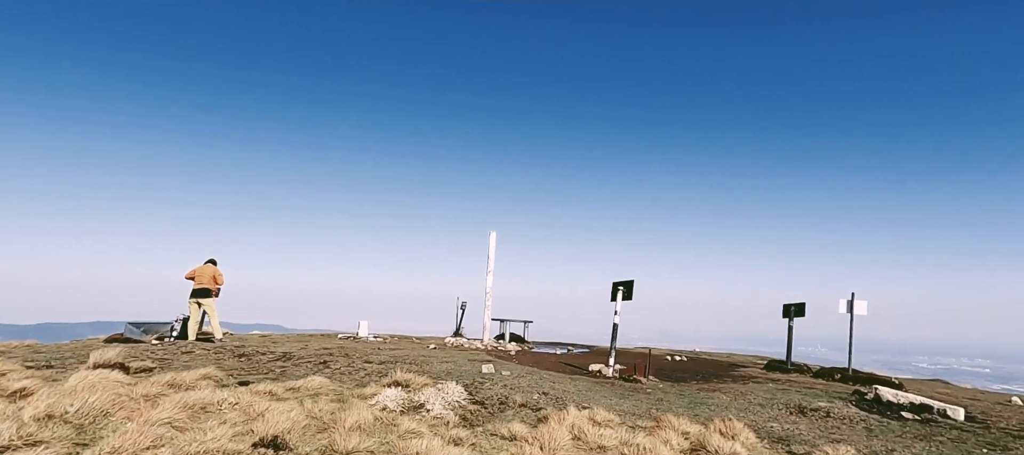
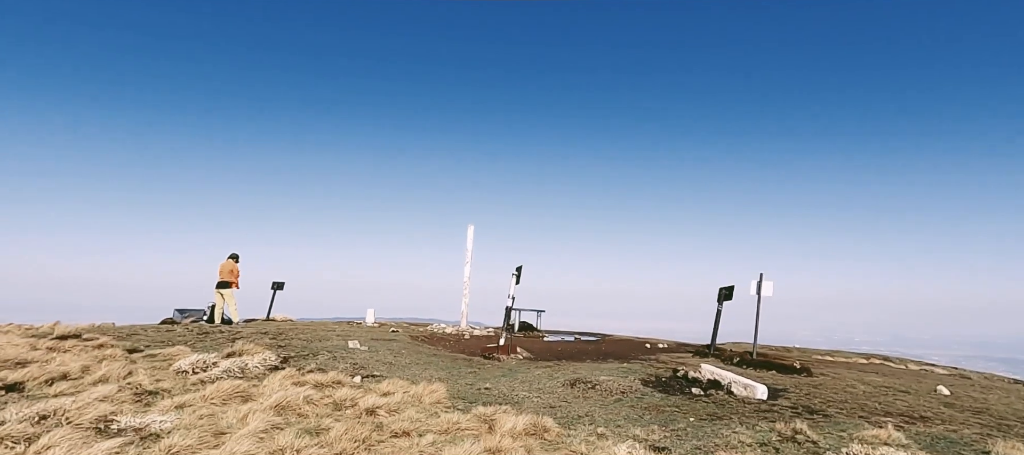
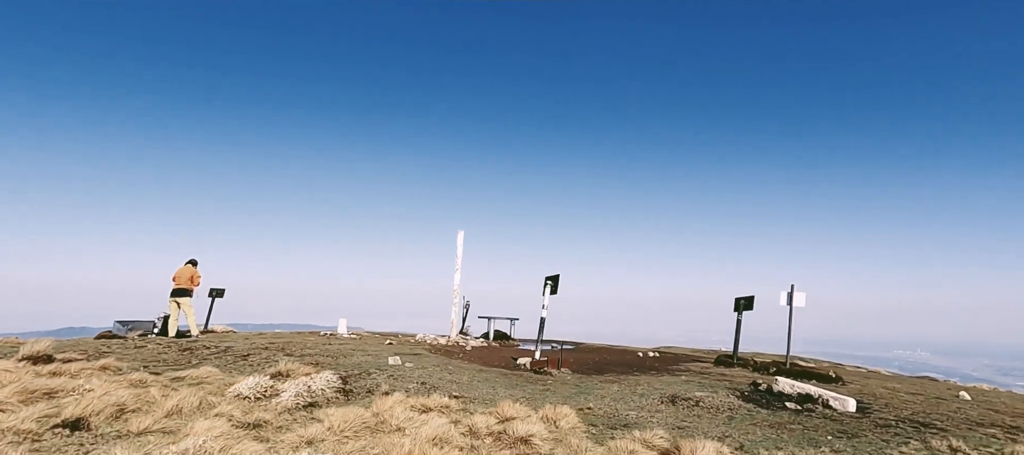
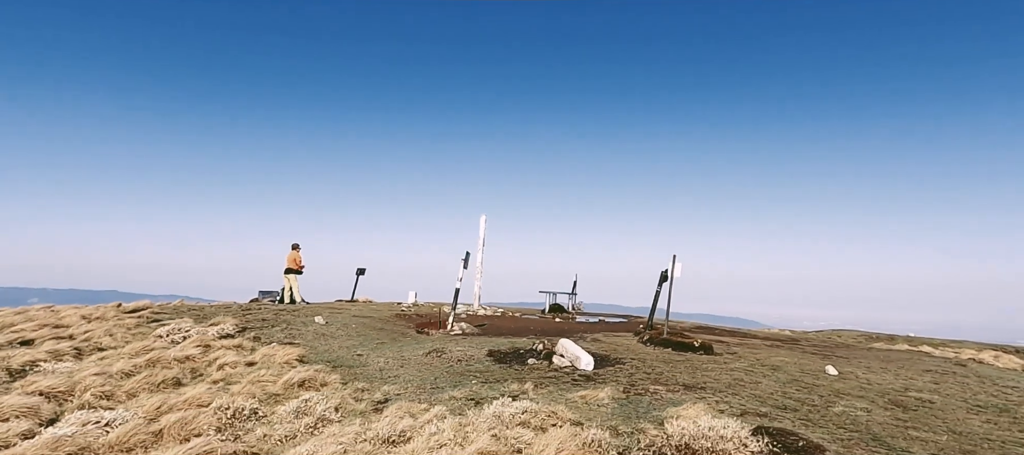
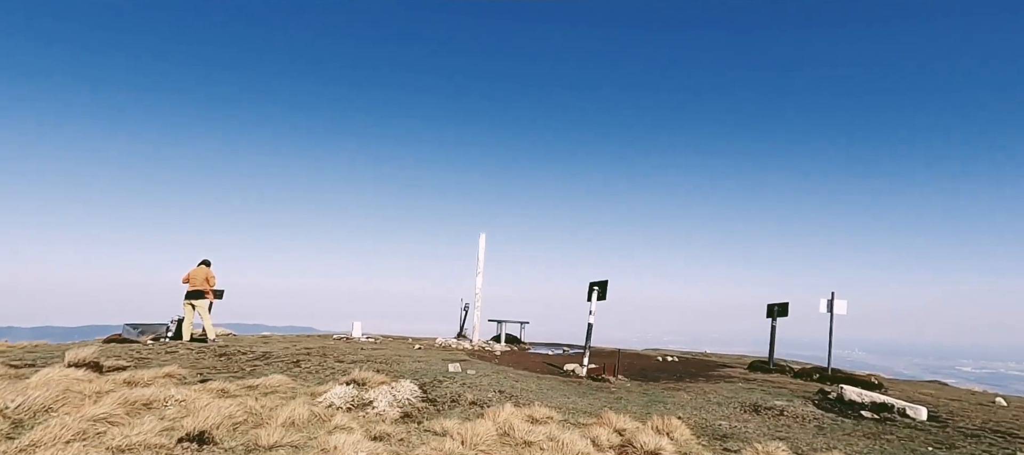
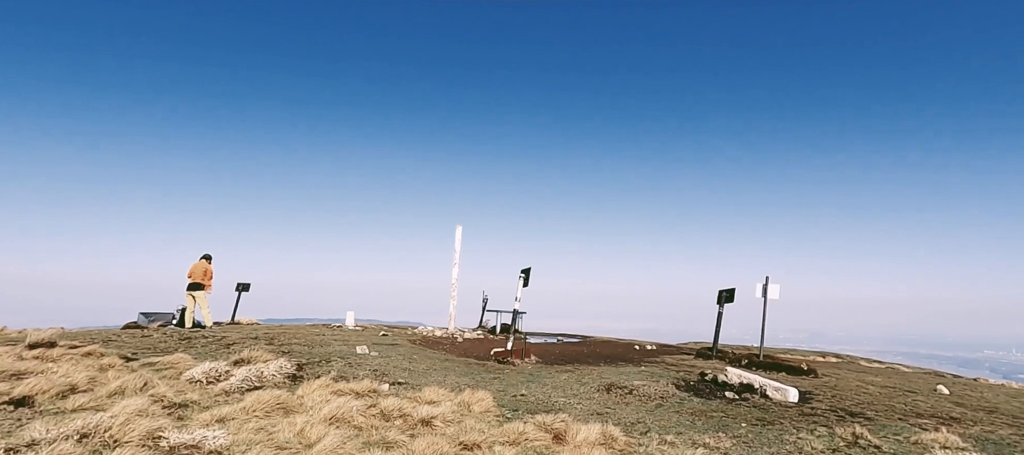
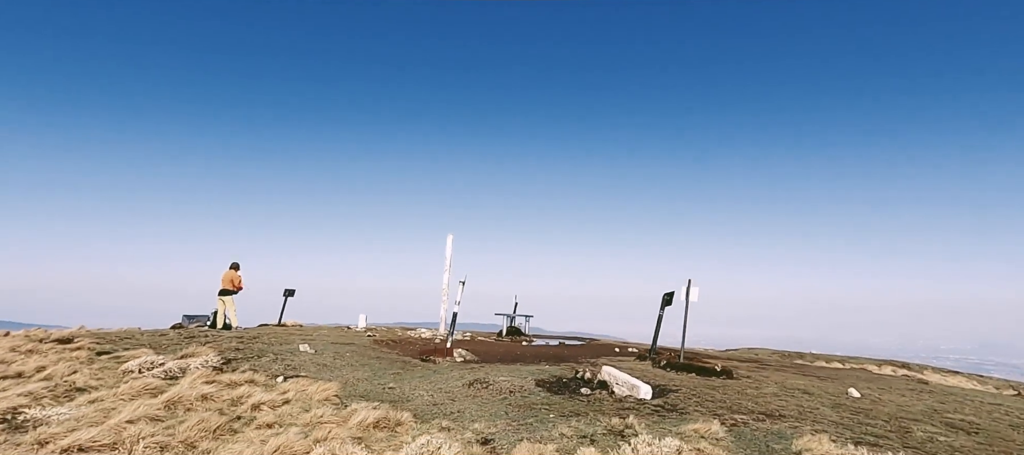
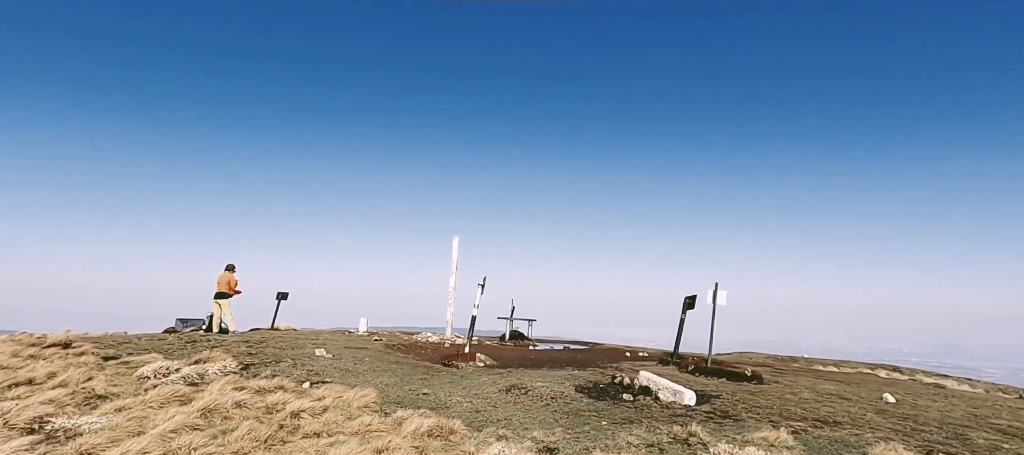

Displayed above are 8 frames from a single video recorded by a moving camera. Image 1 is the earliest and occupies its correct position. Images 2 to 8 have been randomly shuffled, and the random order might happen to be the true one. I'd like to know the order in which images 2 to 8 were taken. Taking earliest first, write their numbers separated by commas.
5, 3, 6, 2, 8, 7, 4
